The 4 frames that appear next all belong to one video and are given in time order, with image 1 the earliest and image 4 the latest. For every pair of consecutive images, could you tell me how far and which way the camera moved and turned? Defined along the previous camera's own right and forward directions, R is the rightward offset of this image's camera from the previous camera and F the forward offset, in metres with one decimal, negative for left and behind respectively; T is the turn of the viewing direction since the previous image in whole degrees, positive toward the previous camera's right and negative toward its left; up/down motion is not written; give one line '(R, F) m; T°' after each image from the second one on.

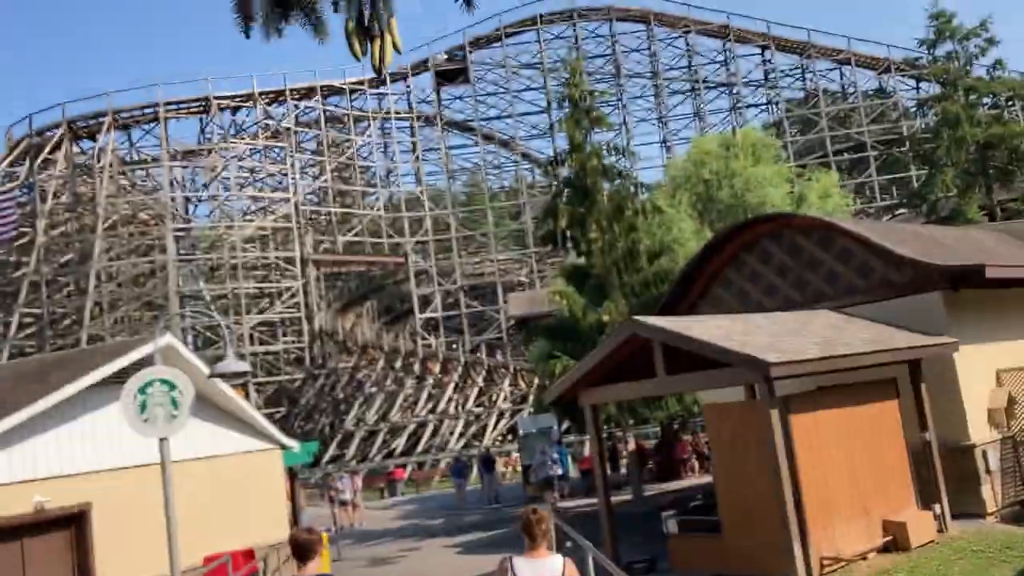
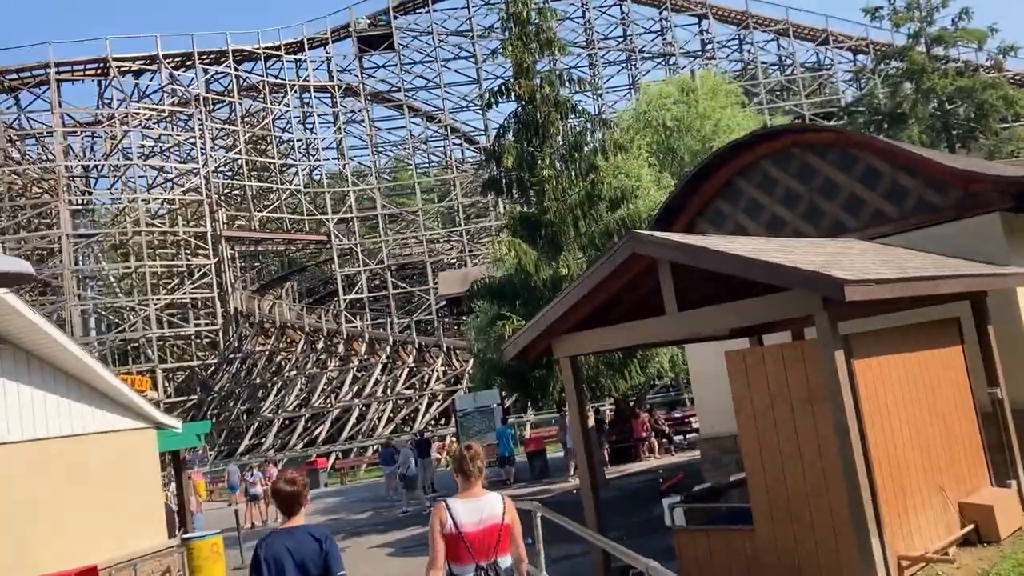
(-0.2, +3.0) m; +5°
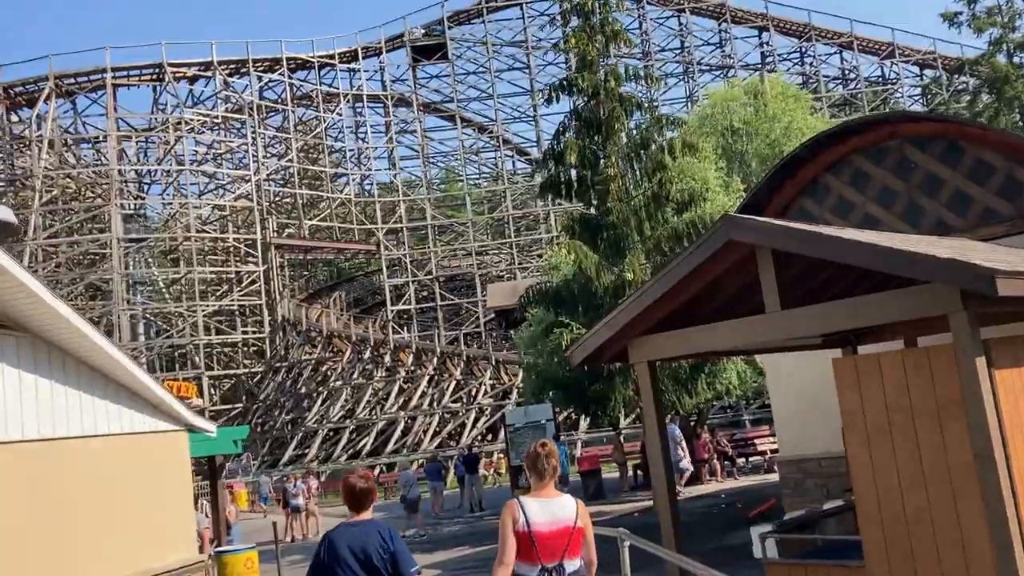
(-0.2, +1.0) m; -3°
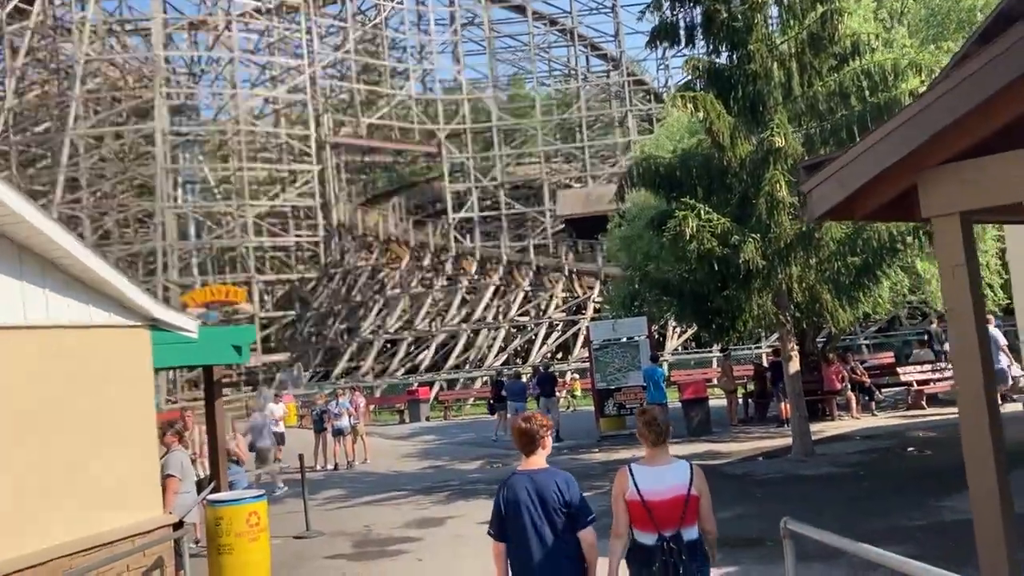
(-0.5, +3.5) m; -4°
